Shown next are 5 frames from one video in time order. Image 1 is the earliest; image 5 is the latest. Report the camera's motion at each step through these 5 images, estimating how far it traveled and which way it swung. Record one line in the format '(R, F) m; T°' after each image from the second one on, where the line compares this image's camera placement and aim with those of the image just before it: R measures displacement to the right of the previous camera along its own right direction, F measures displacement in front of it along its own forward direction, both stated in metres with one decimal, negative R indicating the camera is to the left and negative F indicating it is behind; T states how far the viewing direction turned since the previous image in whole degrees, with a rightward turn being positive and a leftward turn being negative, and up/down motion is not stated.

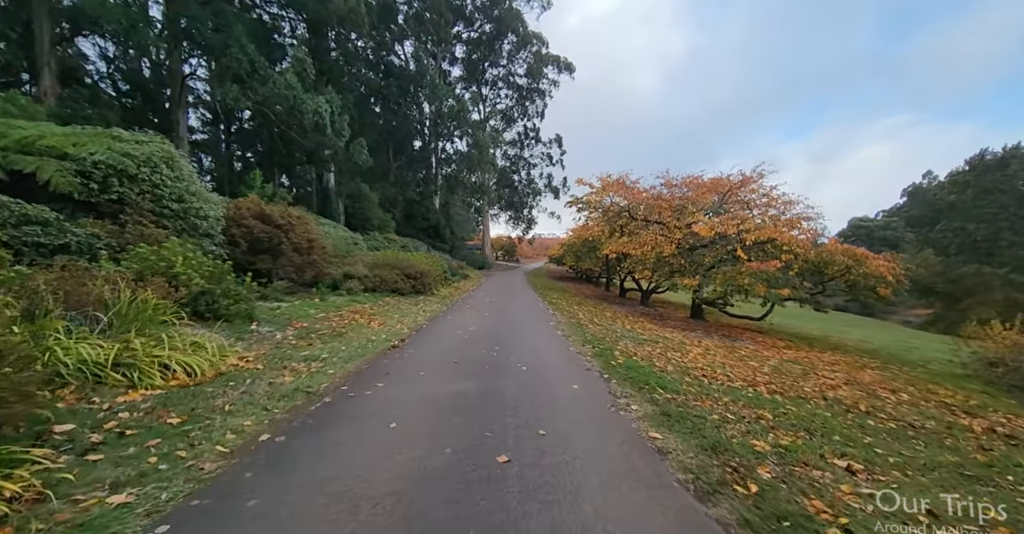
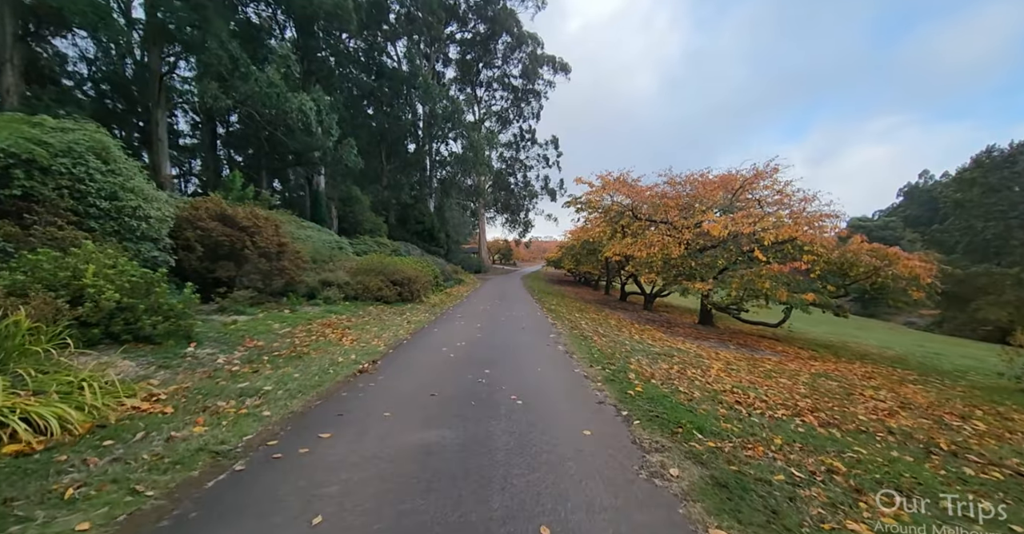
(+0.1, +1.1) m; 0°
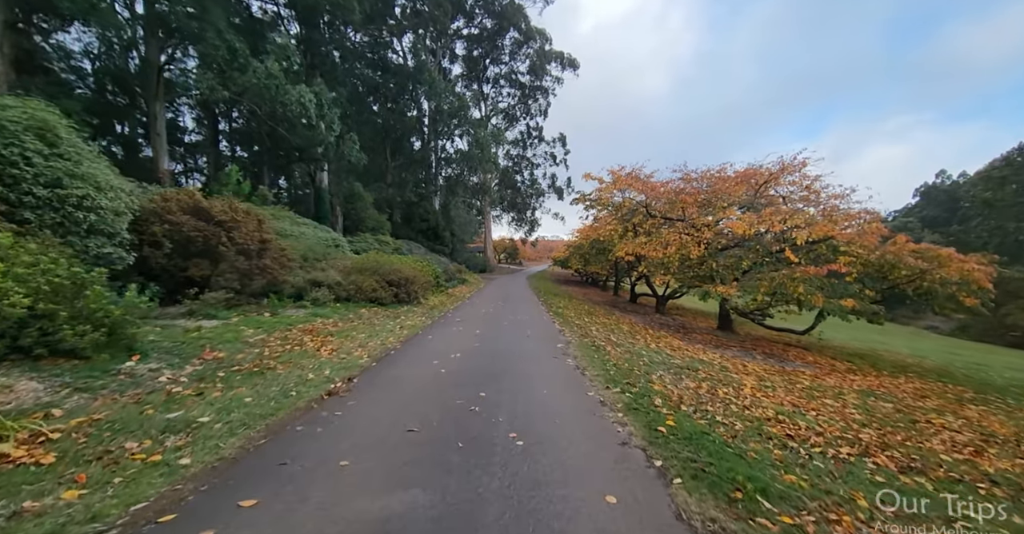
(+0.1, +0.9) m; -1°
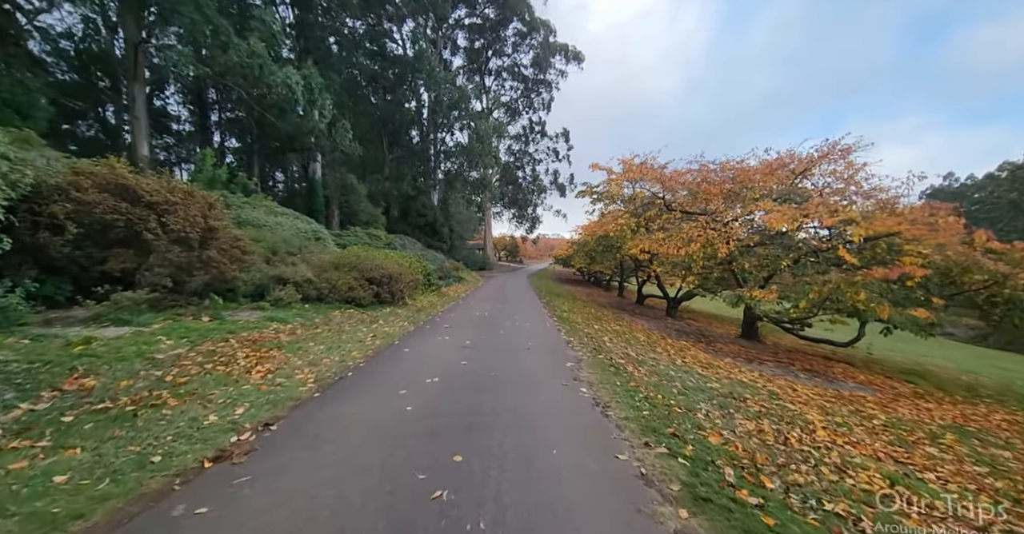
(0.0, +1.5) m; 0°
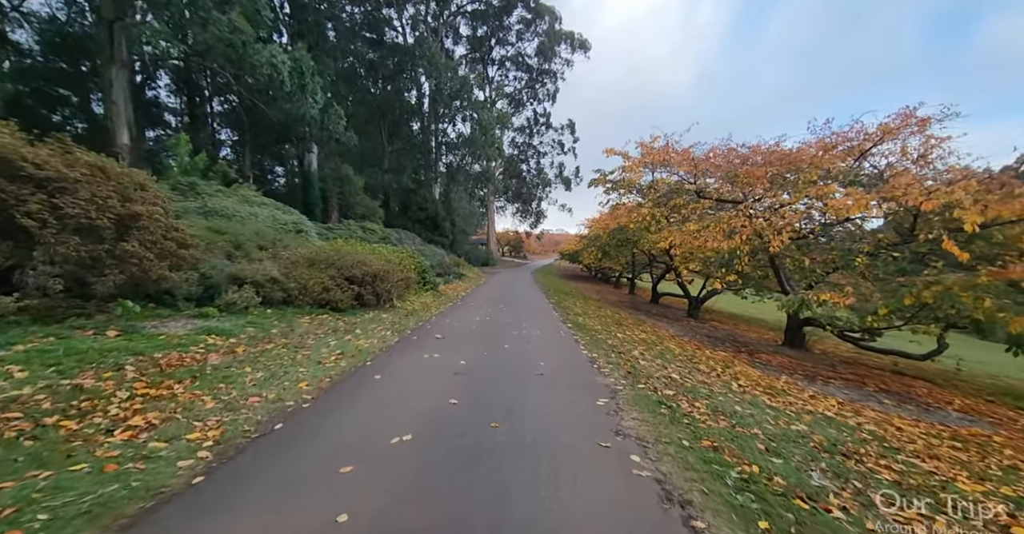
(-0.1, +1.7) m; -1°
